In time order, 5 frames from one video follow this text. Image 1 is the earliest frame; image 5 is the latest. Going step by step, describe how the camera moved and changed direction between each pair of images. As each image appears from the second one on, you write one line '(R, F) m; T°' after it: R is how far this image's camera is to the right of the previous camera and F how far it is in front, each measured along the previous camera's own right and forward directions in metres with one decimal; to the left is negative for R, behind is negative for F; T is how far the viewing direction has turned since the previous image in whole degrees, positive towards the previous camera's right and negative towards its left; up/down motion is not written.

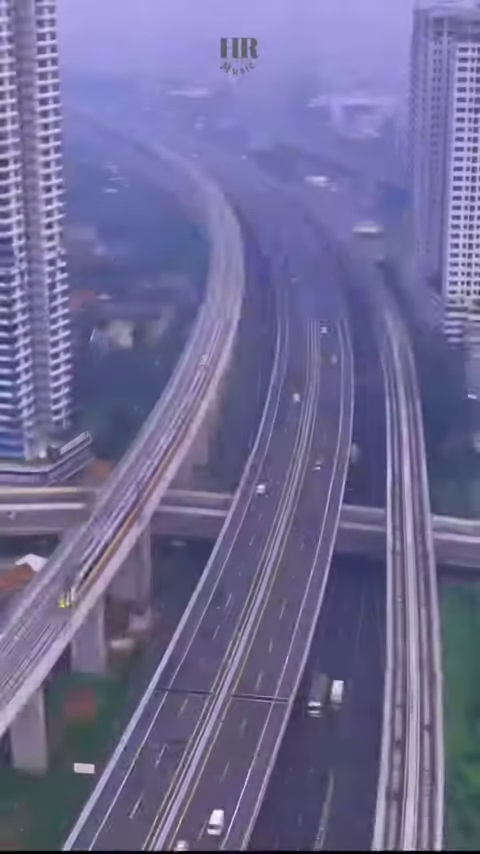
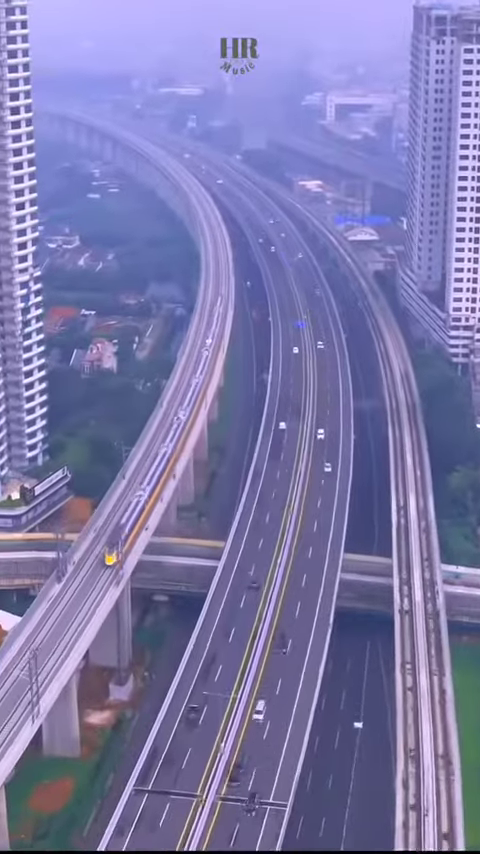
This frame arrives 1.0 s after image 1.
(0.0, +1.3) m; 0°
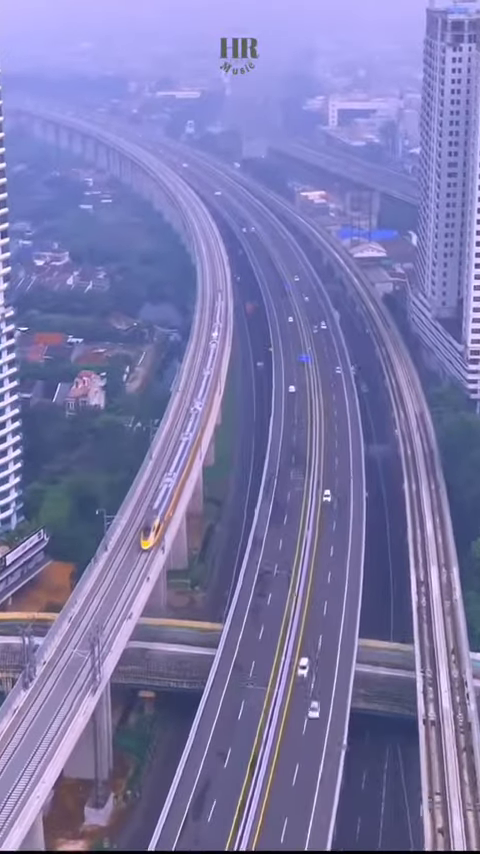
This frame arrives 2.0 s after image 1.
(0.0, +1.7) m; 0°
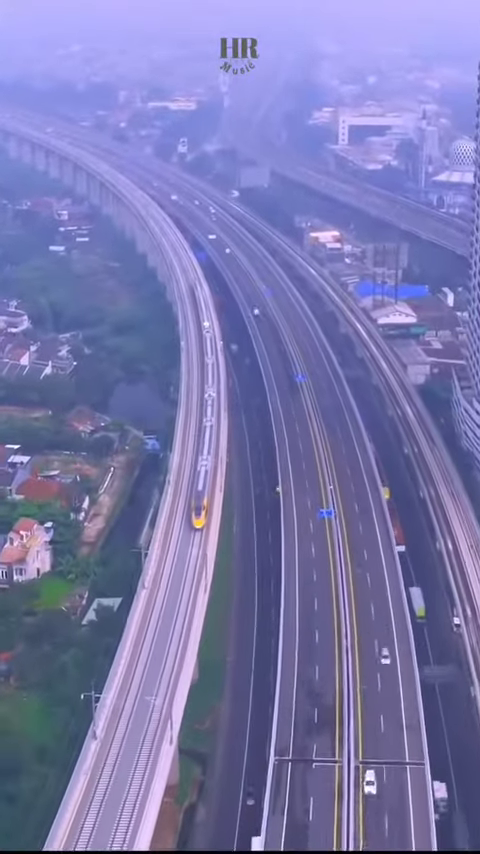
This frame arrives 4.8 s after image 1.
(+0.1, +5.4) m; 0°
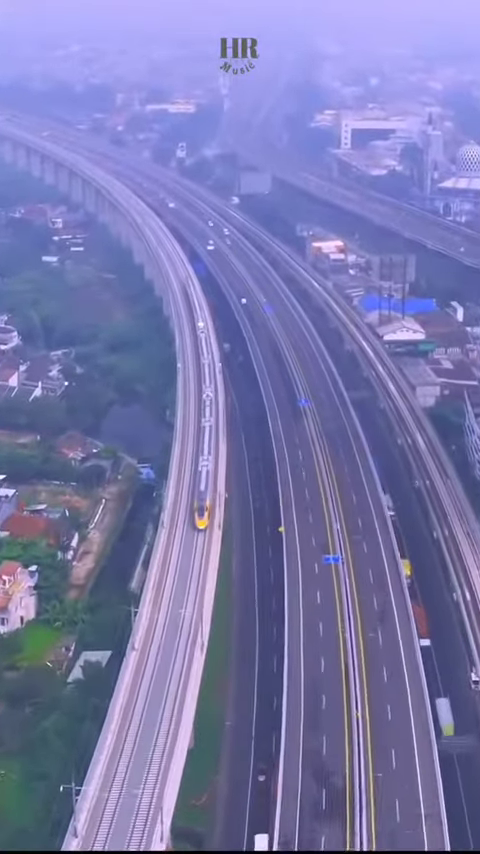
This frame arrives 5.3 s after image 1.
(0.0, +1.1) m; 0°
